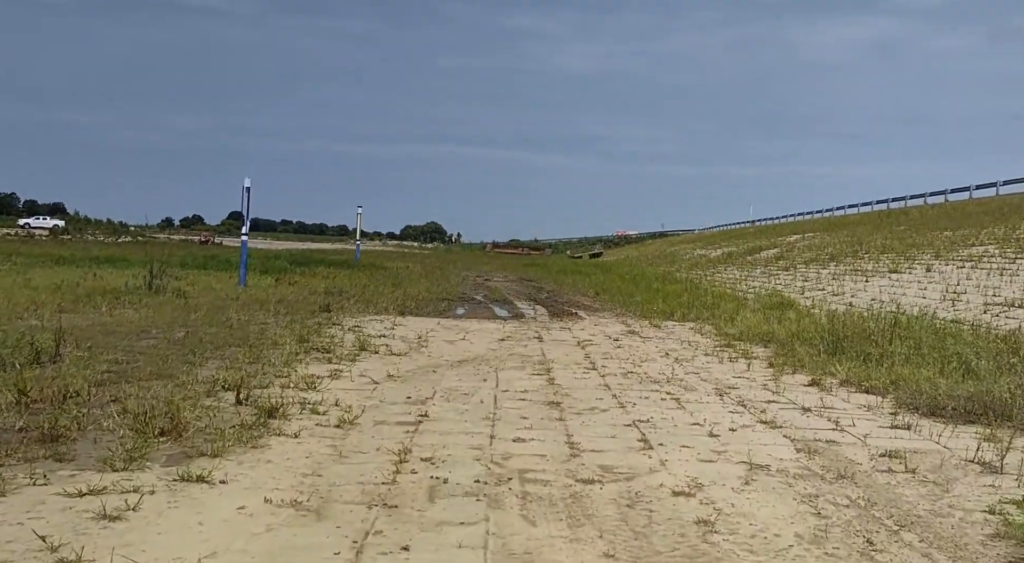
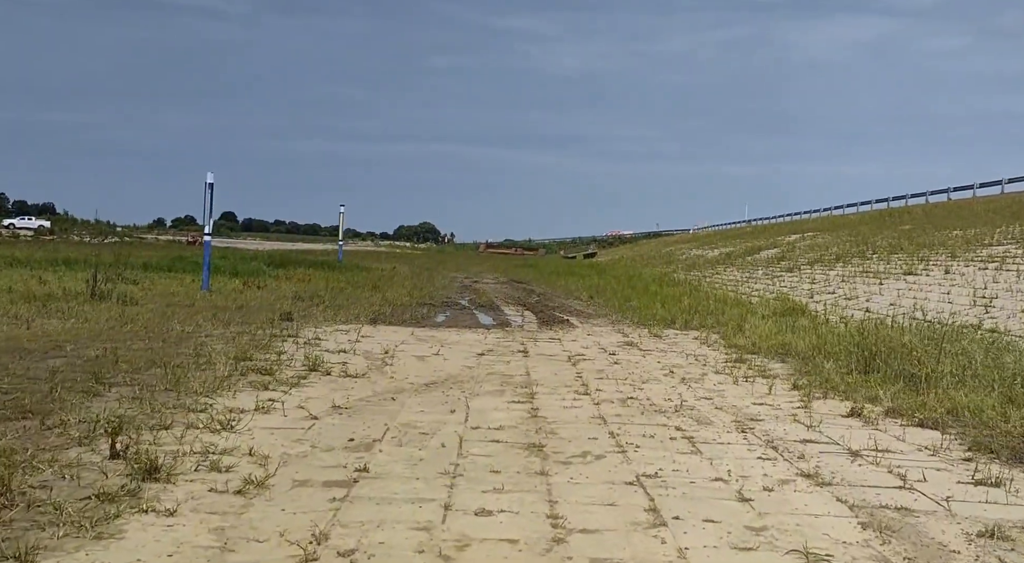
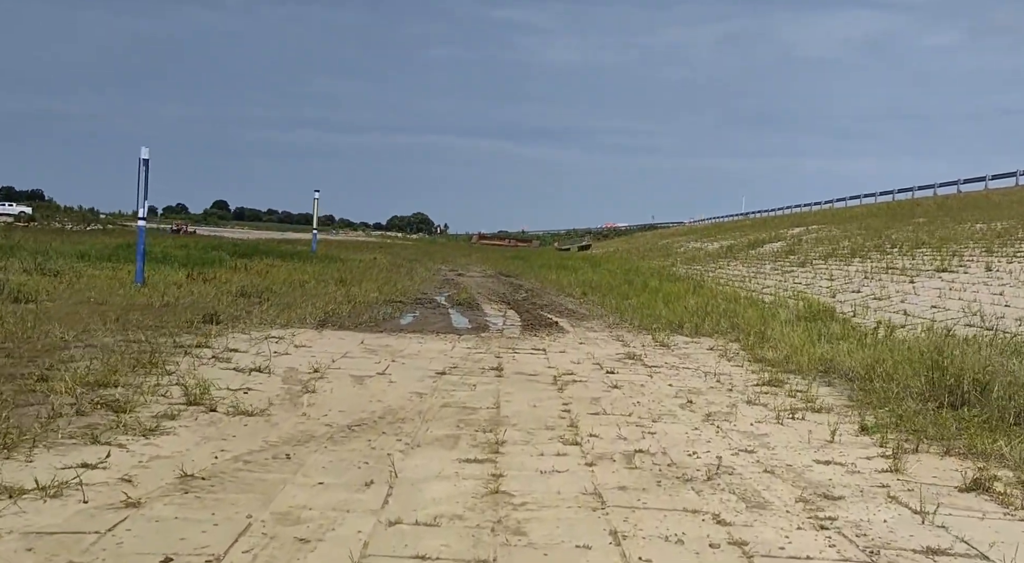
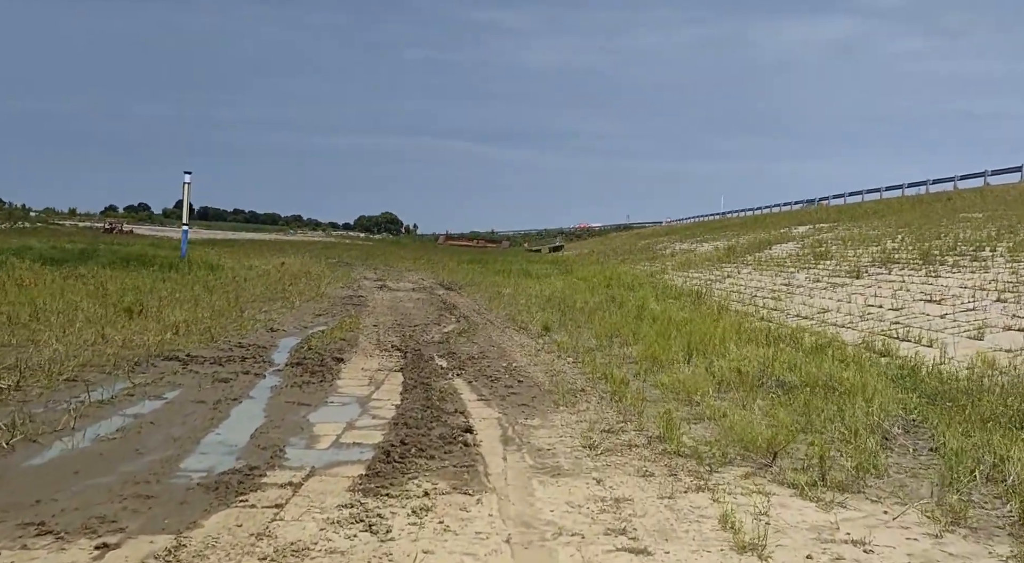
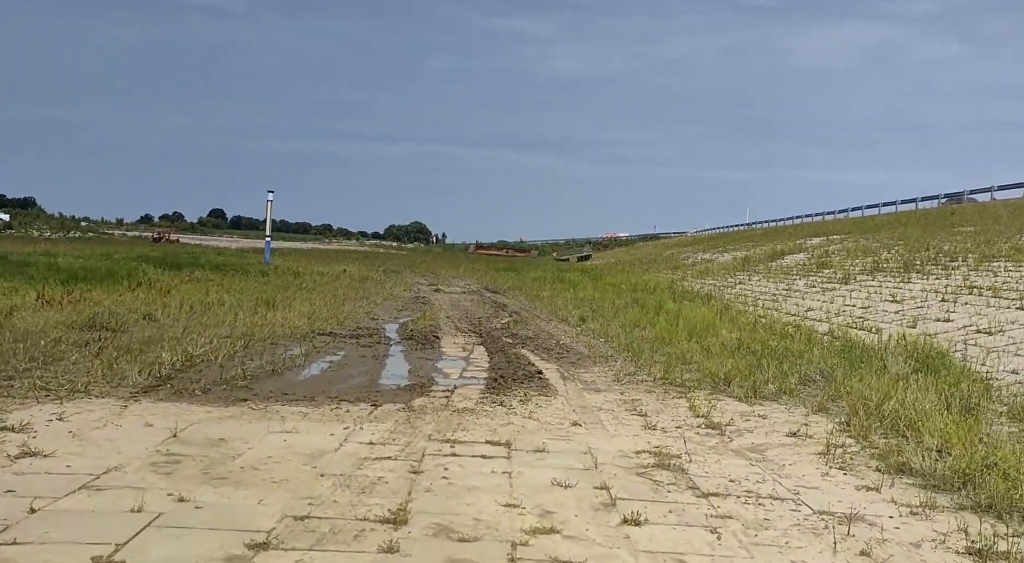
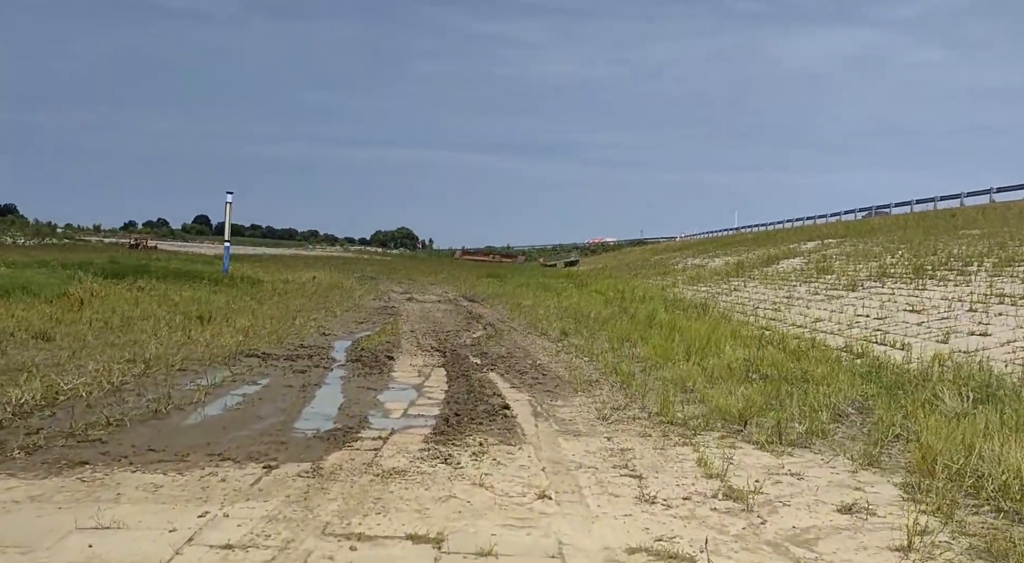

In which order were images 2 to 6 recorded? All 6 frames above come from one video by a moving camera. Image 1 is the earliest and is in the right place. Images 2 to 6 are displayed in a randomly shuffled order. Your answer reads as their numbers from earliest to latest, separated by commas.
2, 3, 5, 6, 4
